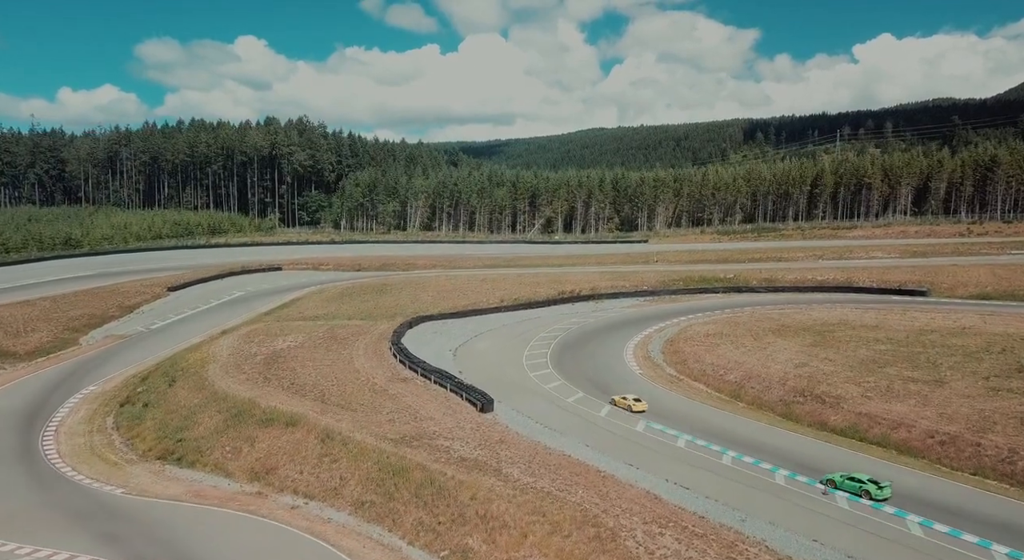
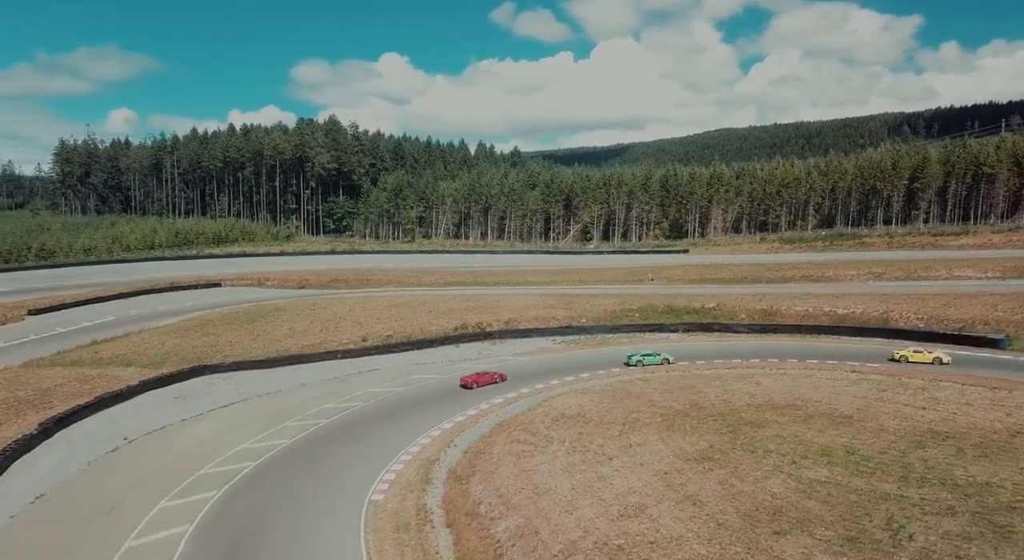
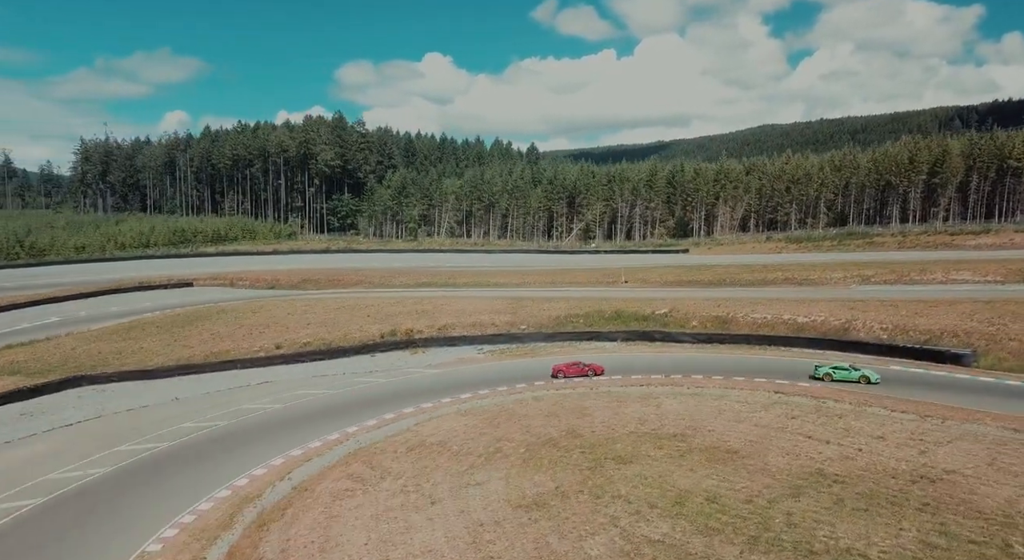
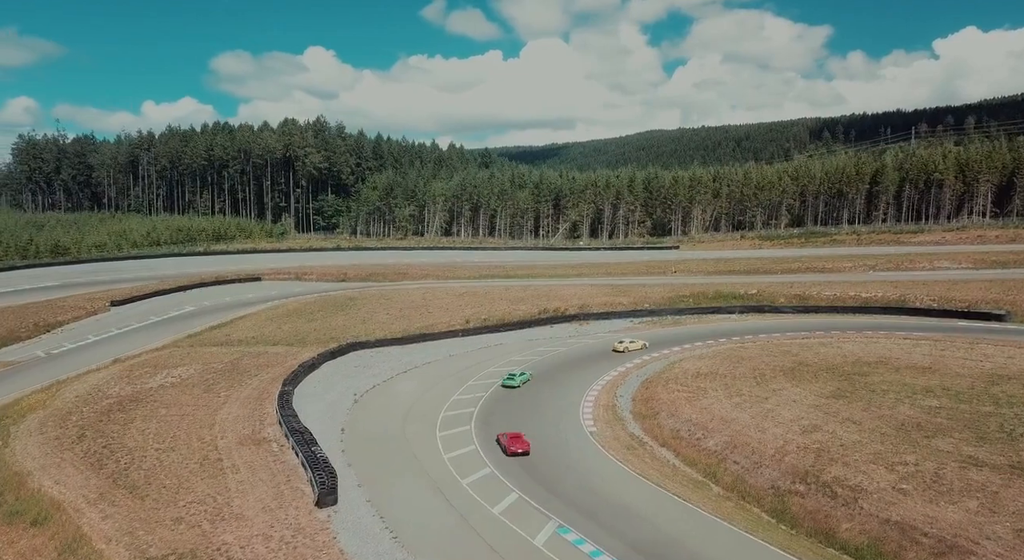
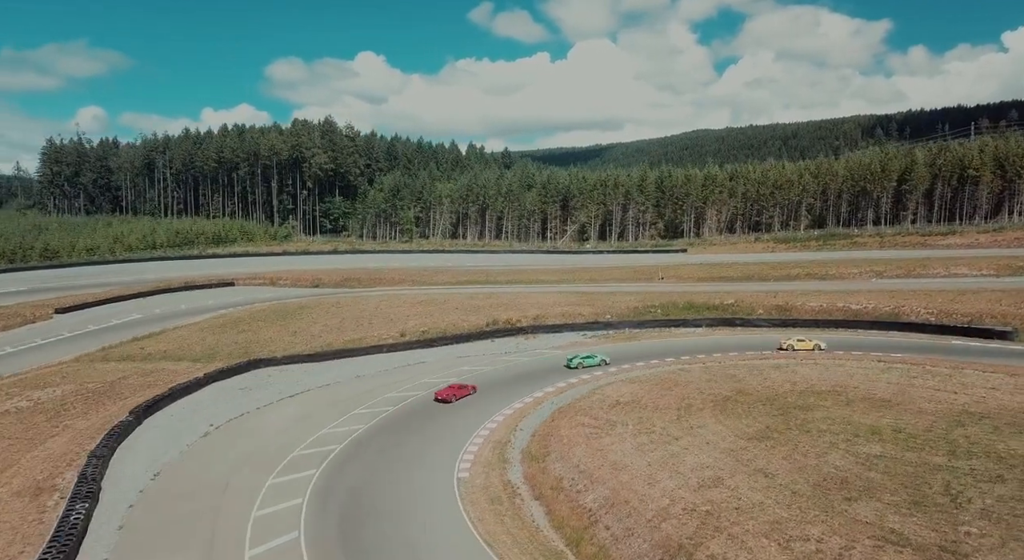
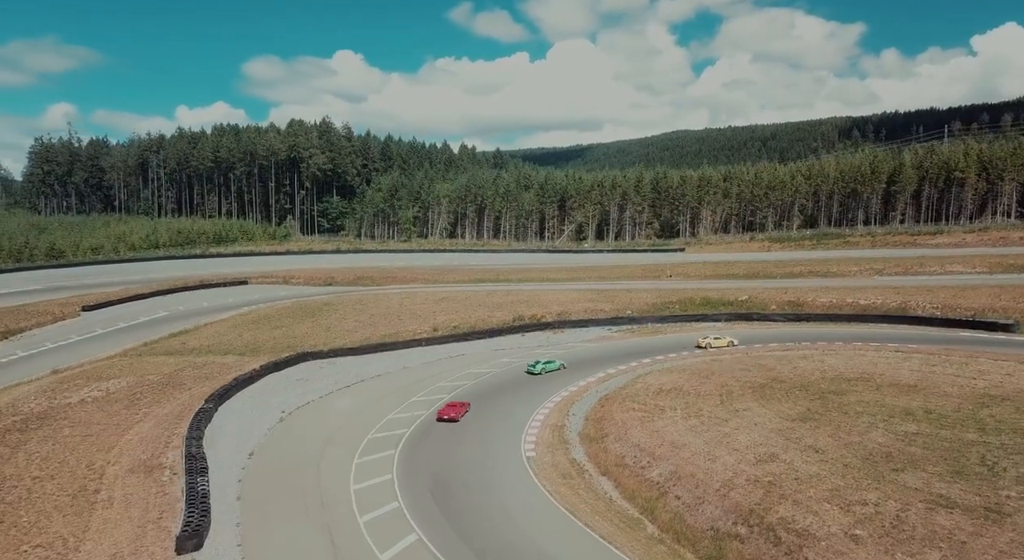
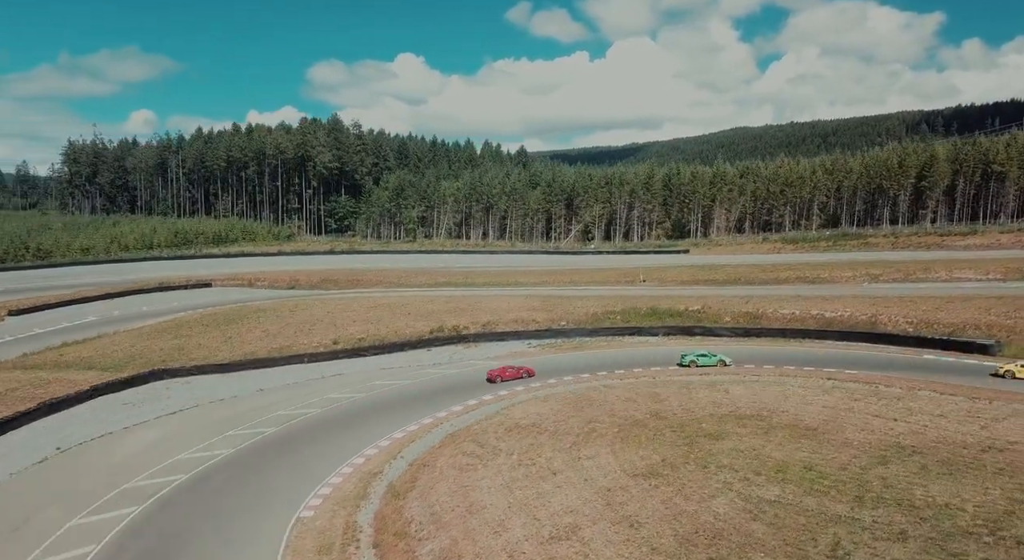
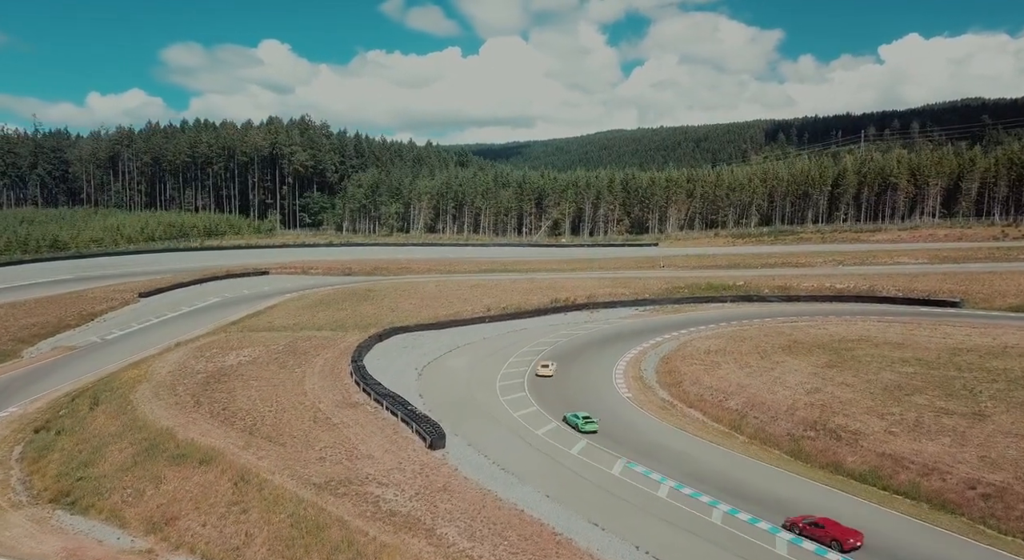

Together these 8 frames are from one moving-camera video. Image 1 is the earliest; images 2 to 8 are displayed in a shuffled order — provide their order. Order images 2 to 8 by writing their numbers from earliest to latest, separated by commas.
8, 4, 6, 5, 2, 7, 3
